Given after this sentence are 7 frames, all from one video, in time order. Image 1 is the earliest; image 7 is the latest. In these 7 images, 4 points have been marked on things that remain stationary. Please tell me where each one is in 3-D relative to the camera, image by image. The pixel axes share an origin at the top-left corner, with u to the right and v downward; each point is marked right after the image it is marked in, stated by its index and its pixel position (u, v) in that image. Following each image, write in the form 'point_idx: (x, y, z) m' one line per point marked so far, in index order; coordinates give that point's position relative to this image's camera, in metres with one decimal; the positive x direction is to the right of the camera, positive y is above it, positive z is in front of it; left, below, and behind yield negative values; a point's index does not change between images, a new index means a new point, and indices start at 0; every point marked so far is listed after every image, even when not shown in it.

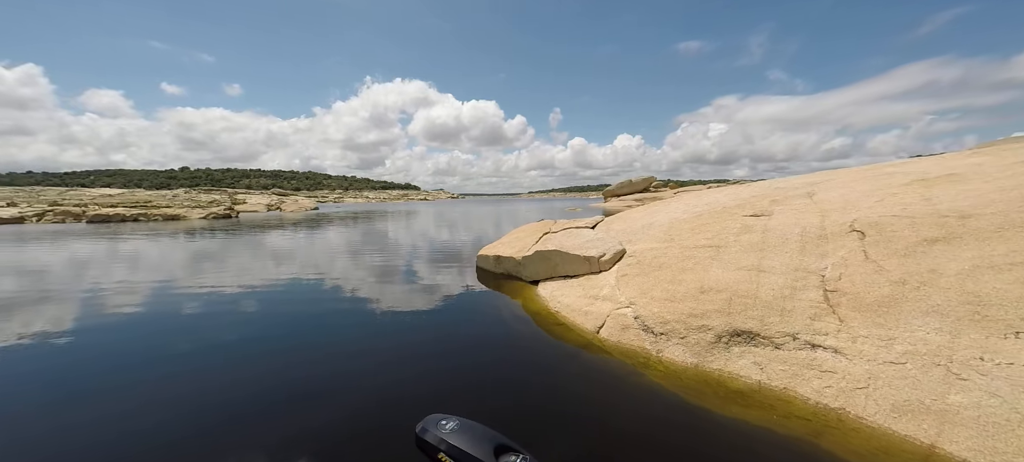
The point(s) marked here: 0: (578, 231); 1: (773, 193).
0: (+2.7, 0.0, +16.1) m
1: (+8.8, +1.3, +13.3) m
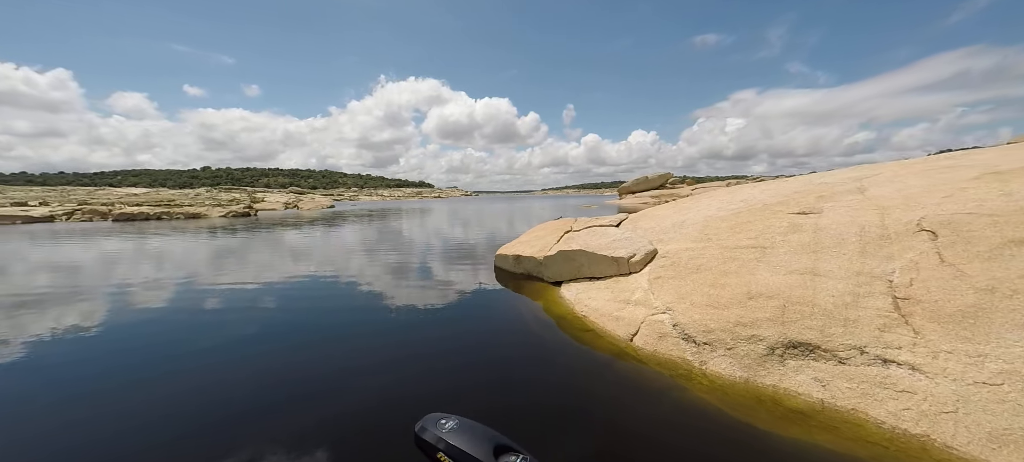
0: (+3.5, +0.1, +15.3) m
1: (+9.6, +1.3, +12.2) m
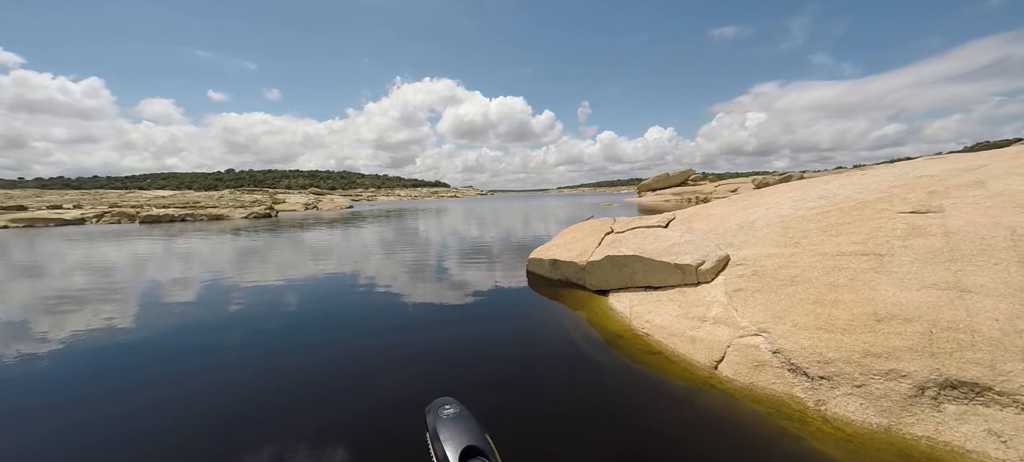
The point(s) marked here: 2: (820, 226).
0: (+4.9, 0.0, +13.7) m
1: (+10.8, +1.3, +10.3) m
2: (+7.6, +0.1, +9.6) m
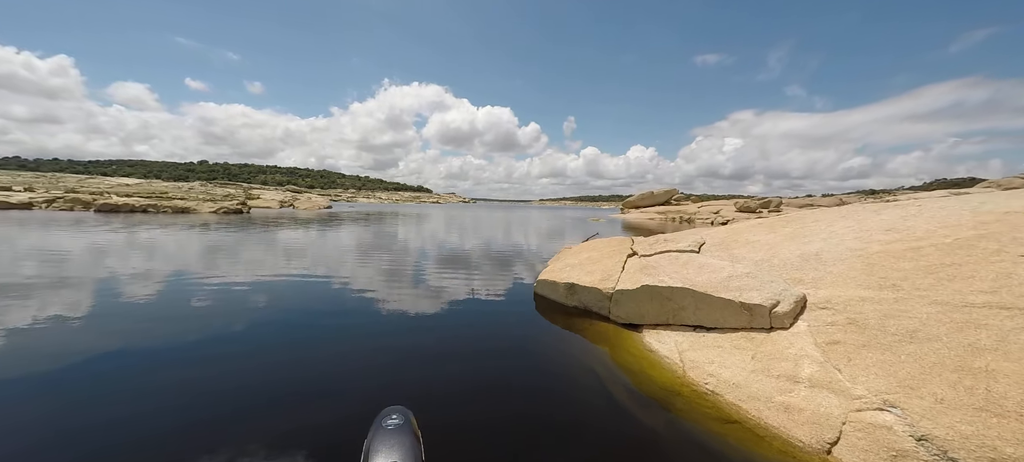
0: (+5.4, -0.8, +11.9) m
1: (+11.6, +0.2, +8.9) m
2: (+8.3, -0.7, +8.0) m
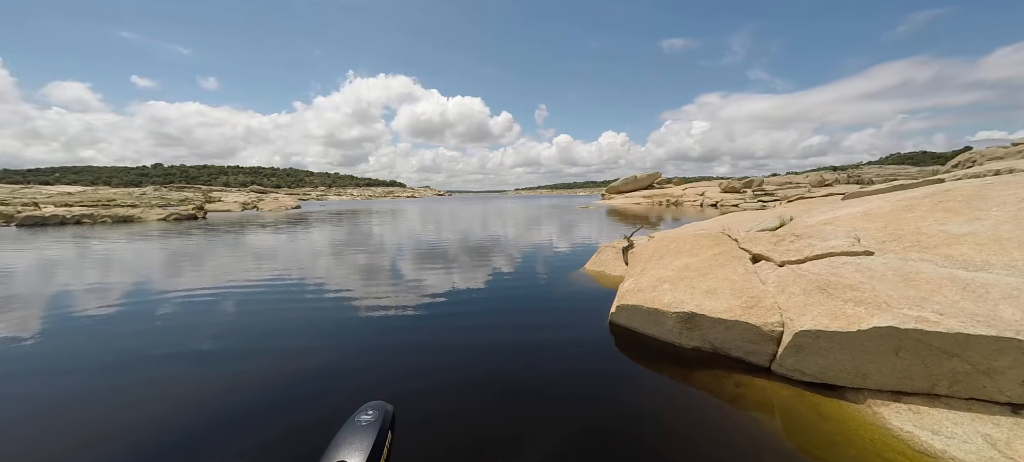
0: (+7.4, -0.7, +7.7) m
1: (+13.6, +0.6, +5.0) m
2: (+10.4, -0.5, +4.0) m
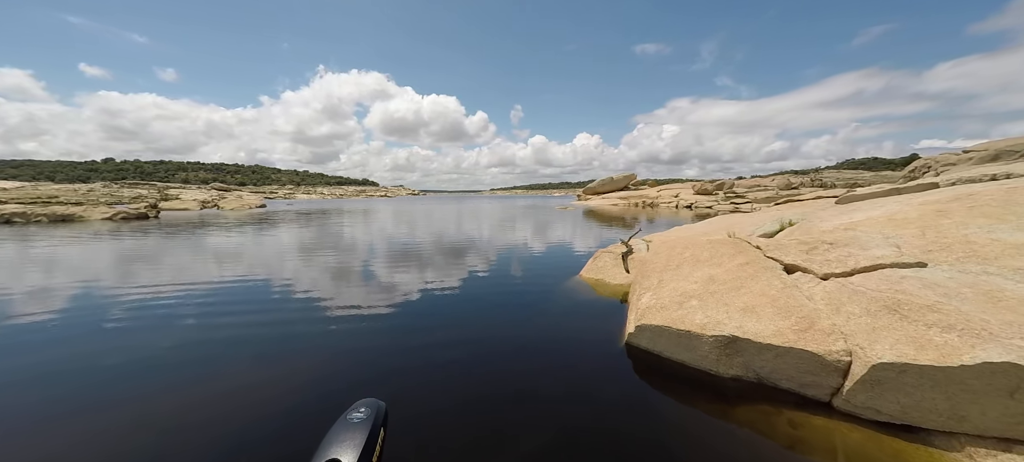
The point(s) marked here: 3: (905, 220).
0: (+7.6, -0.8, +6.7) m
1: (+13.9, +0.4, +4.4) m
2: (+10.8, -0.7, +3.2) m
3: (+10.3, +0.3, +10.2) m
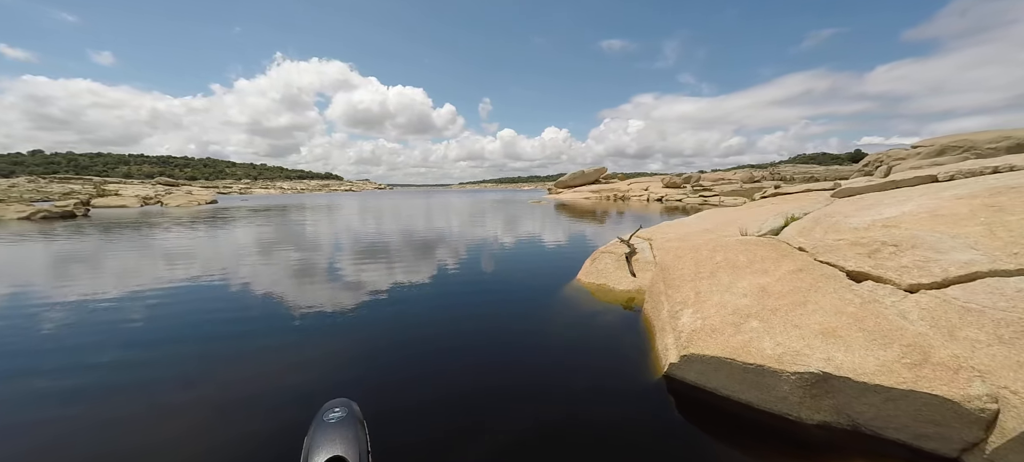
0: (+7.9, -0.9, +5.3) m
1: (+14.4, +0.4, +3.6) m
2: (+11.4, -0.7, +2.1) m
3: (+10.3, +0.3, +9.1) m
